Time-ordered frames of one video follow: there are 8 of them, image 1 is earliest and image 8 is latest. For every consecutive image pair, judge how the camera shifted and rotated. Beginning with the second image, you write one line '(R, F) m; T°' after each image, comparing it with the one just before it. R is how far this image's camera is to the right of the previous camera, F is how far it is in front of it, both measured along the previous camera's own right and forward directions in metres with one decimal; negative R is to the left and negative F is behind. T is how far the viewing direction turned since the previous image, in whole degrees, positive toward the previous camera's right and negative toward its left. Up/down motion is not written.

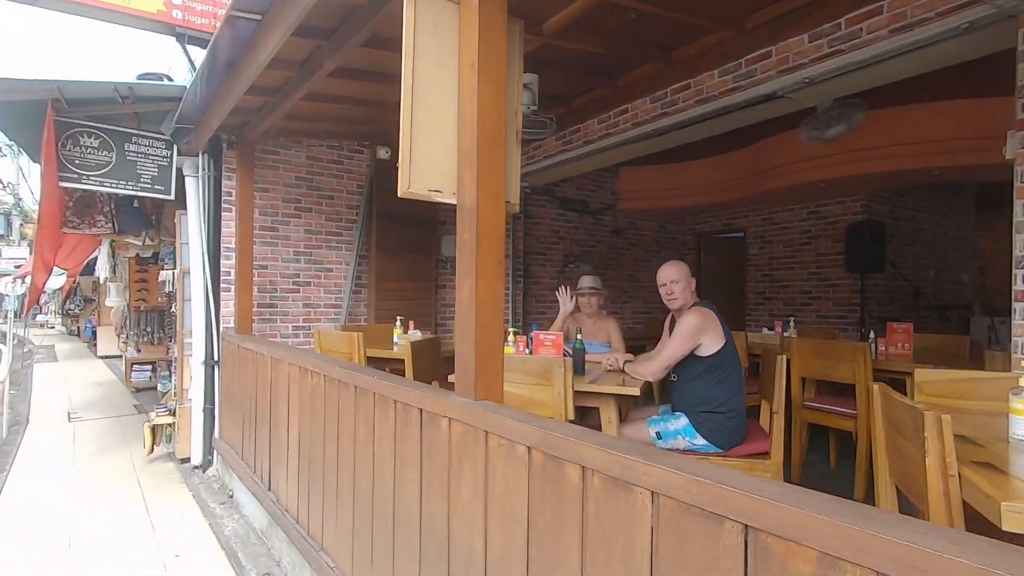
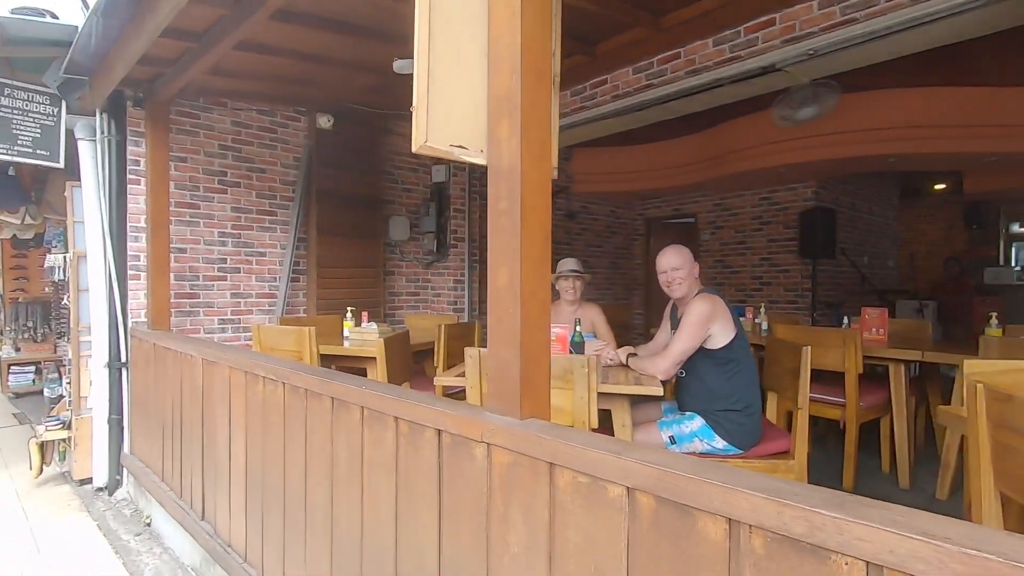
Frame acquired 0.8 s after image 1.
(-0.3, +0.4) m; +8°
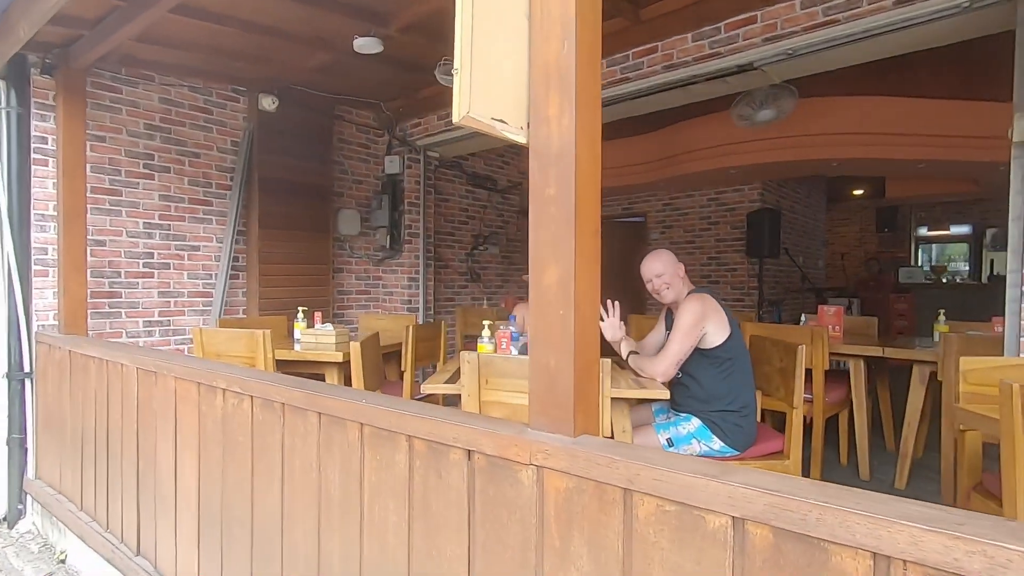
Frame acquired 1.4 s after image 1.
(-0.3, +0.2) m; +7°
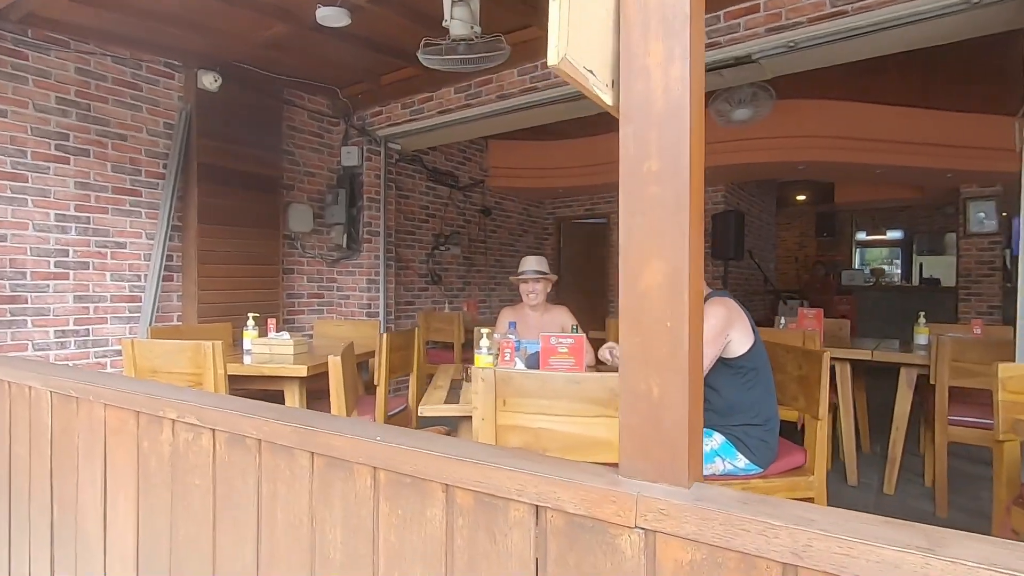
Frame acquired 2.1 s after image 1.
(-0.2, +0.3) m; +6°
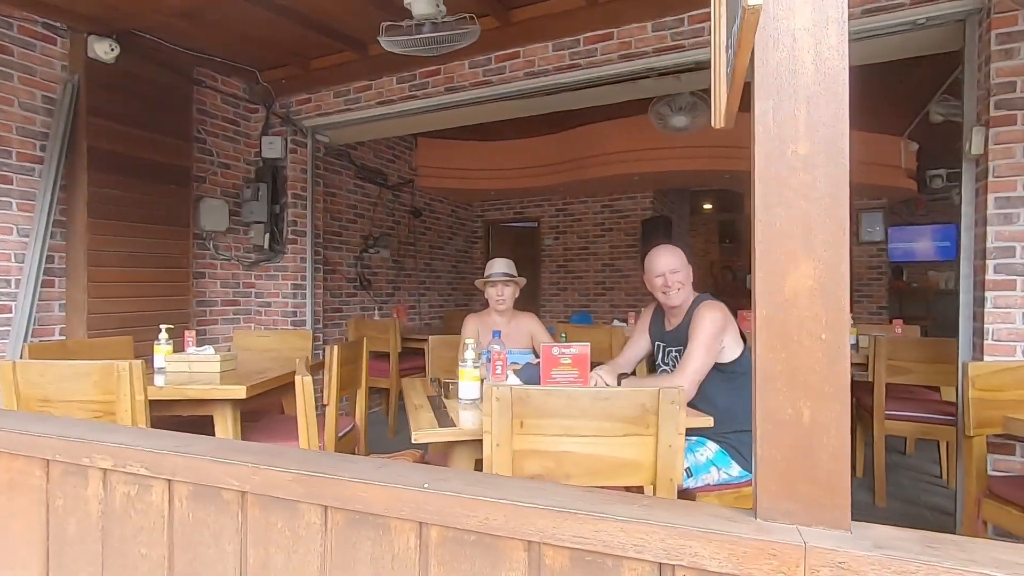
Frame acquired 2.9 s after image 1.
(-0.3, +0.2) m; +10°
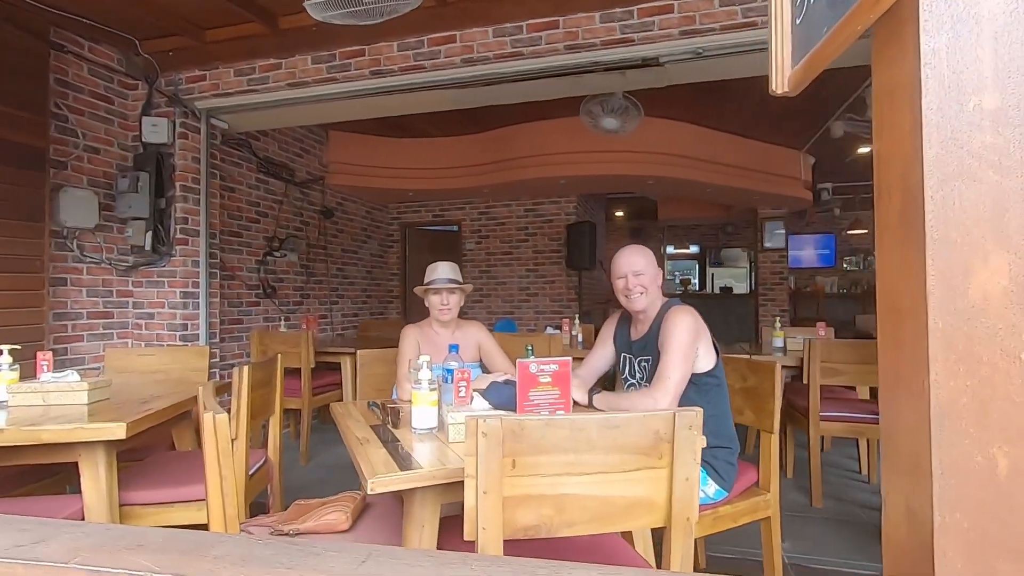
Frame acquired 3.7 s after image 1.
(-0.2, +0.3) m; +10°
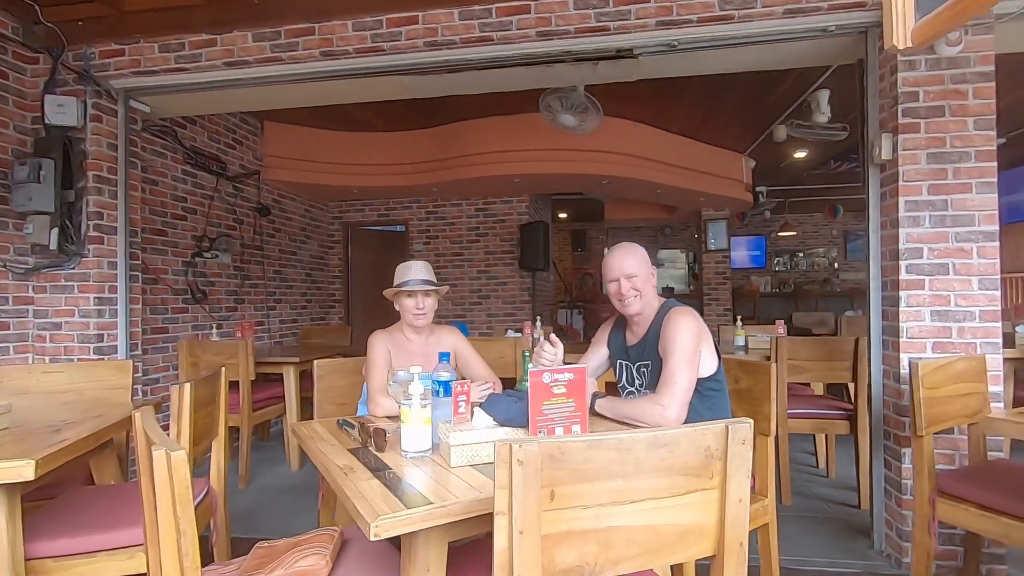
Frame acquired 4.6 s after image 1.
(-0.2, +0.2) m; +7°
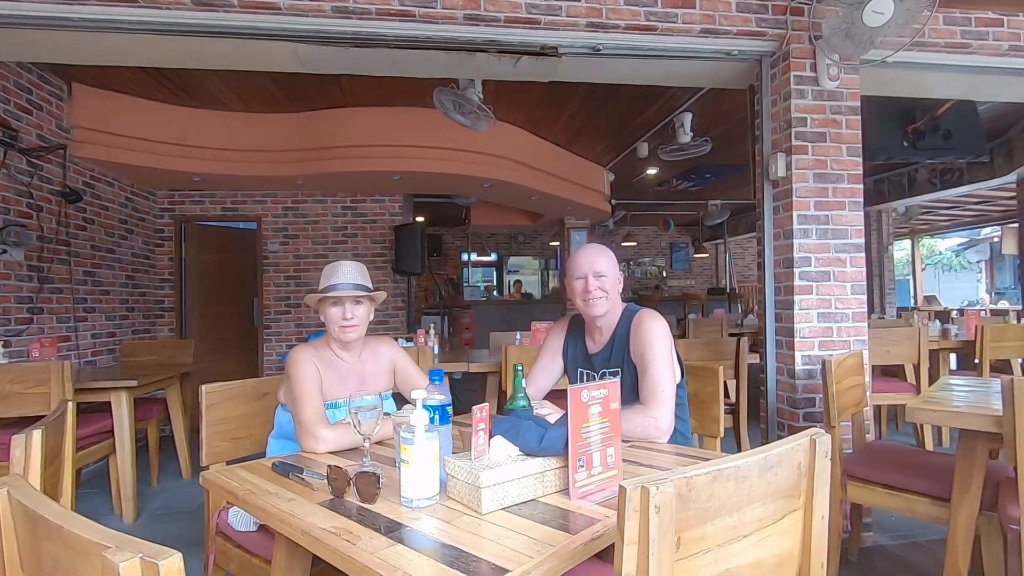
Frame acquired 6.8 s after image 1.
(-0.4, +0.3) m; +17°
